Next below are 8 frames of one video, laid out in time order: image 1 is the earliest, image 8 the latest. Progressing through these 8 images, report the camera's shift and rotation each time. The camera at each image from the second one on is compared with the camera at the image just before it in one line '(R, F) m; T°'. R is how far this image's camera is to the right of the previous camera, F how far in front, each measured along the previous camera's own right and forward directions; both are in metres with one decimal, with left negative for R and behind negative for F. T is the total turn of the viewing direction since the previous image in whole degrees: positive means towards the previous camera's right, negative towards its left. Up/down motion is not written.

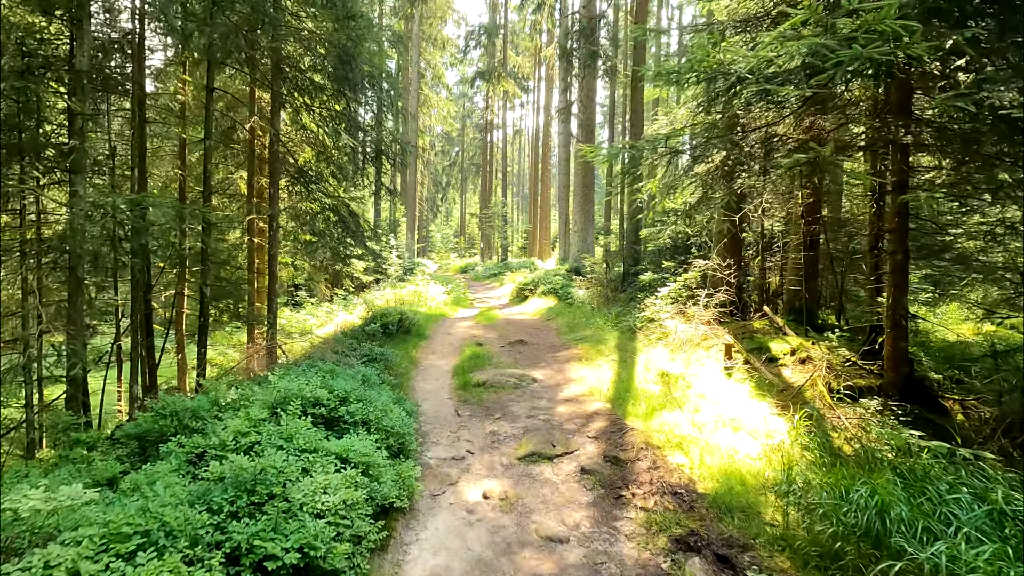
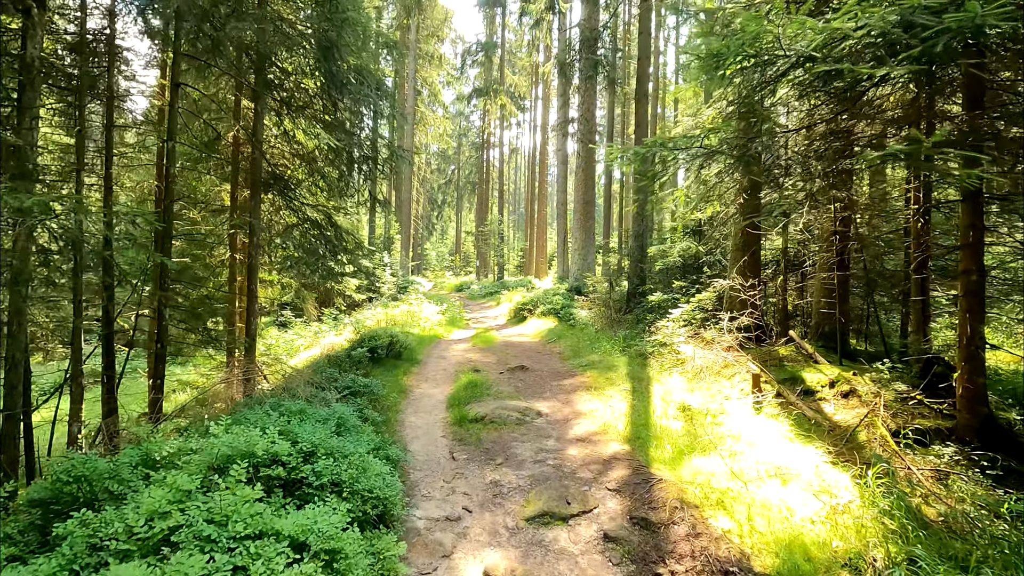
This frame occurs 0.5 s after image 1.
(-0.1, +0.5) m; +1°
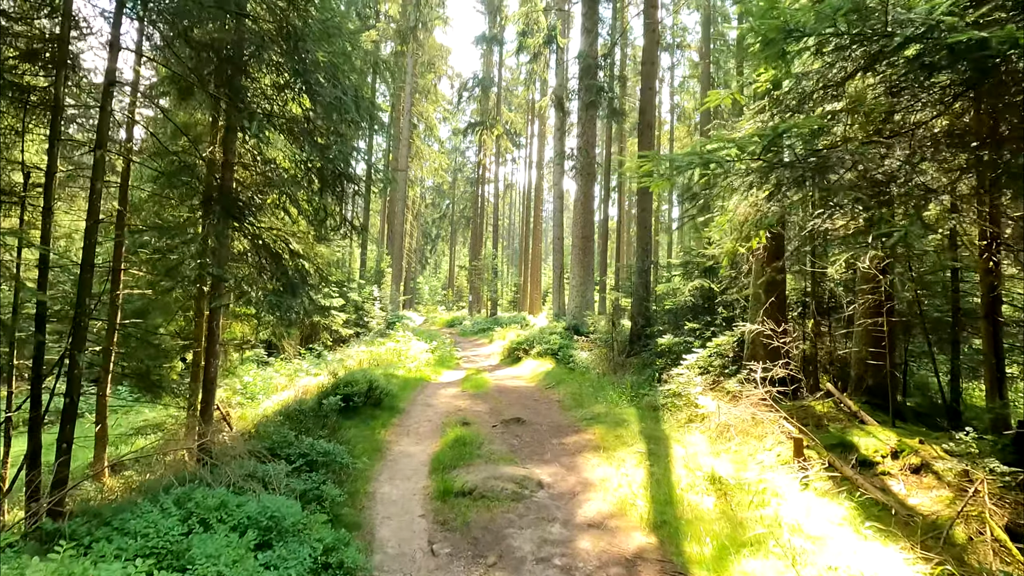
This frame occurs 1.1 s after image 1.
(0.0, +0.7) m; +1°
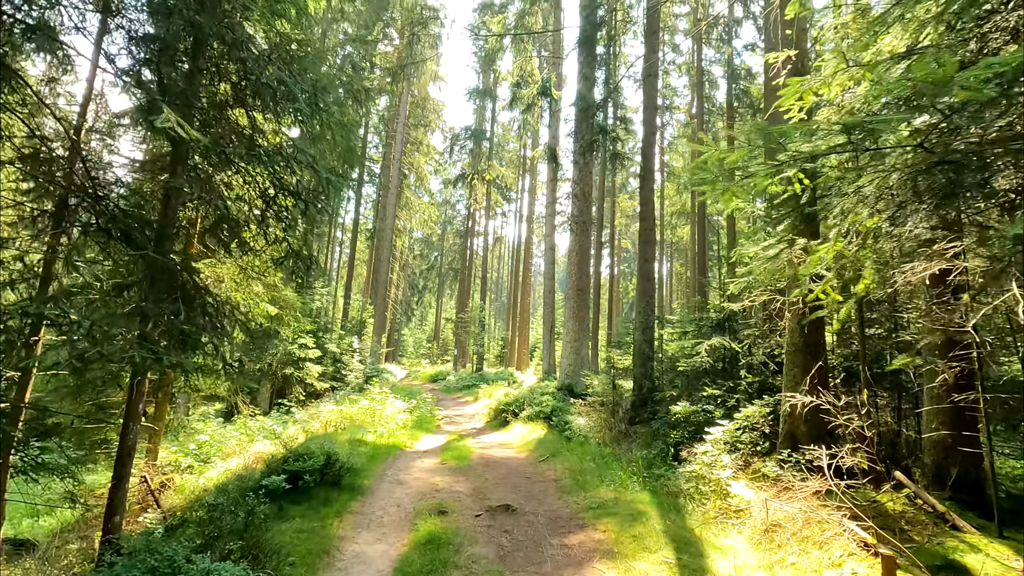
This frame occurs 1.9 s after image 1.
(-0.1, +0.9) m; +1°
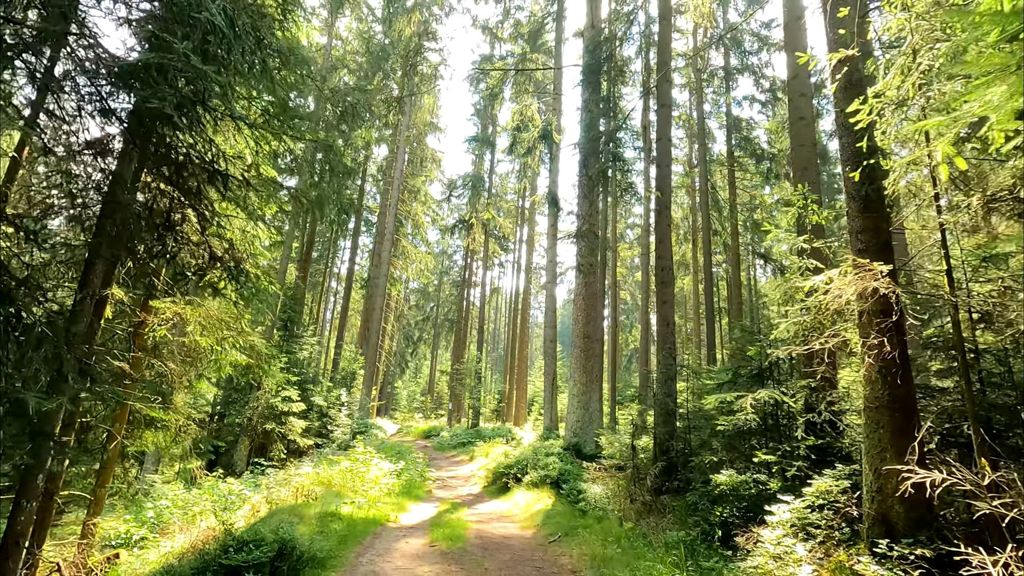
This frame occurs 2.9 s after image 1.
(-0.1, +0.9) m; 0°
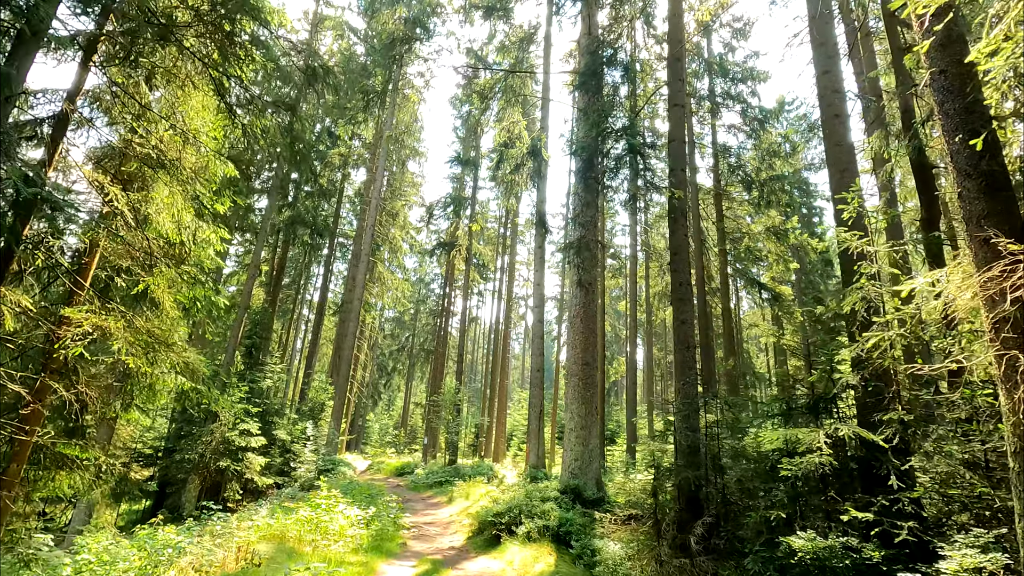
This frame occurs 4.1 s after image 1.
(-0.3, +1.1) m; +3°
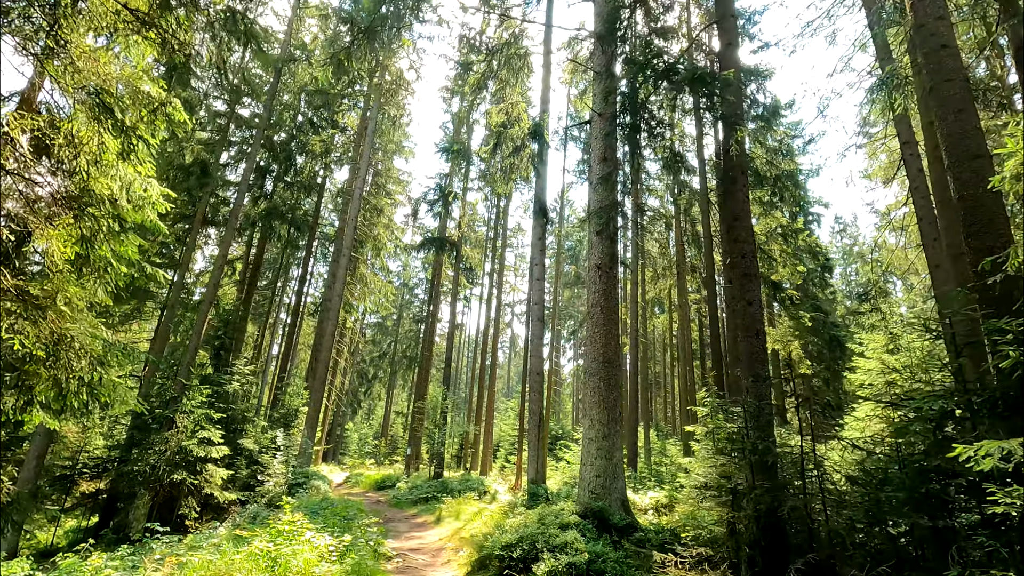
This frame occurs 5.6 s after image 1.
(-0.4, +1.5) m; +2°
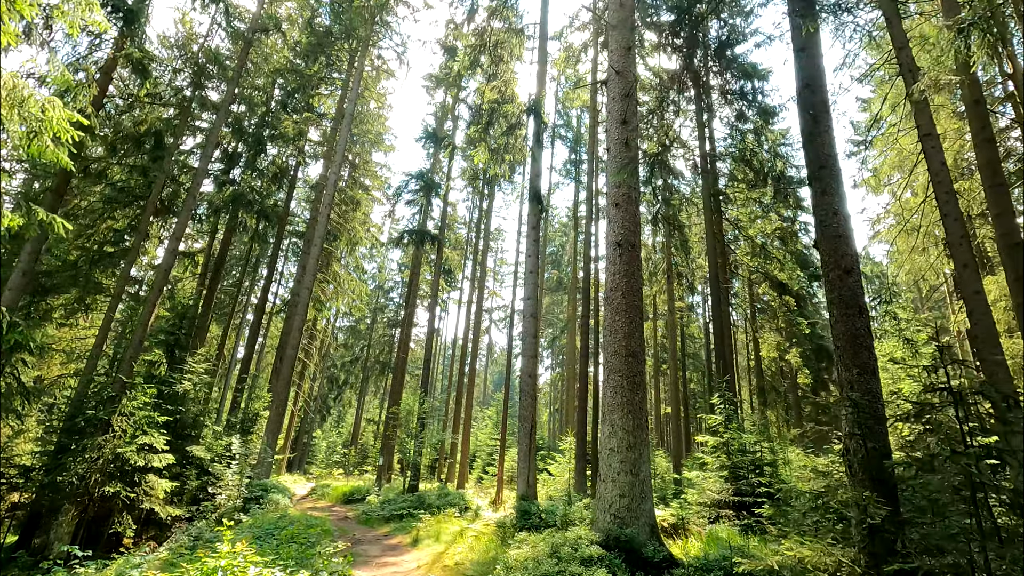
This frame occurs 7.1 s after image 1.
(-0.4, +1.4) m; +3°
